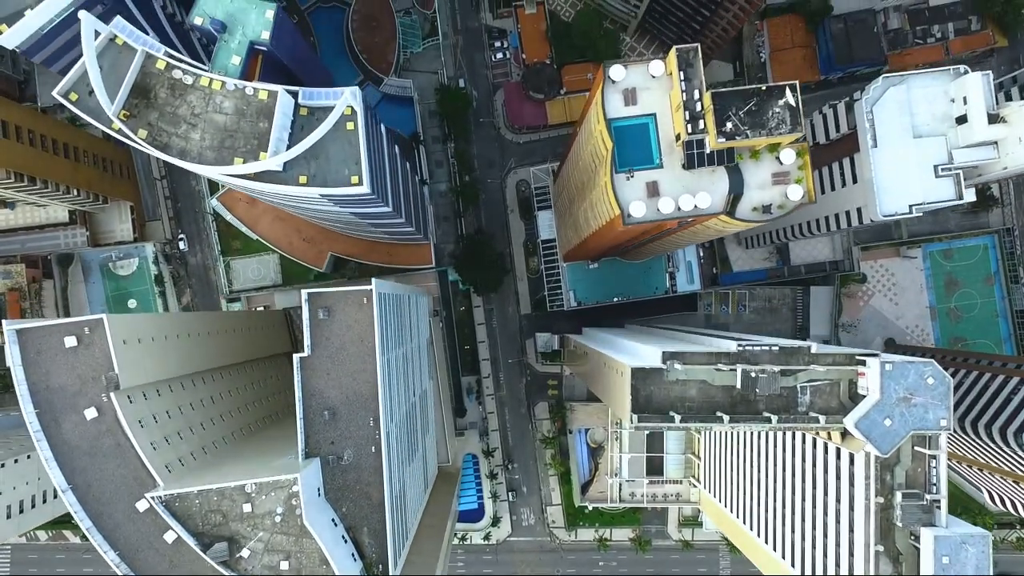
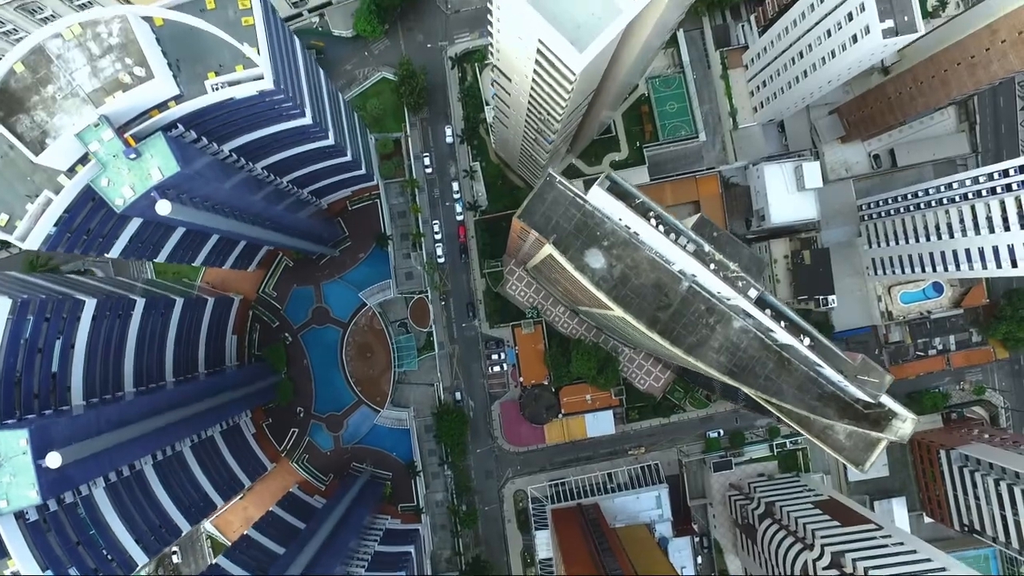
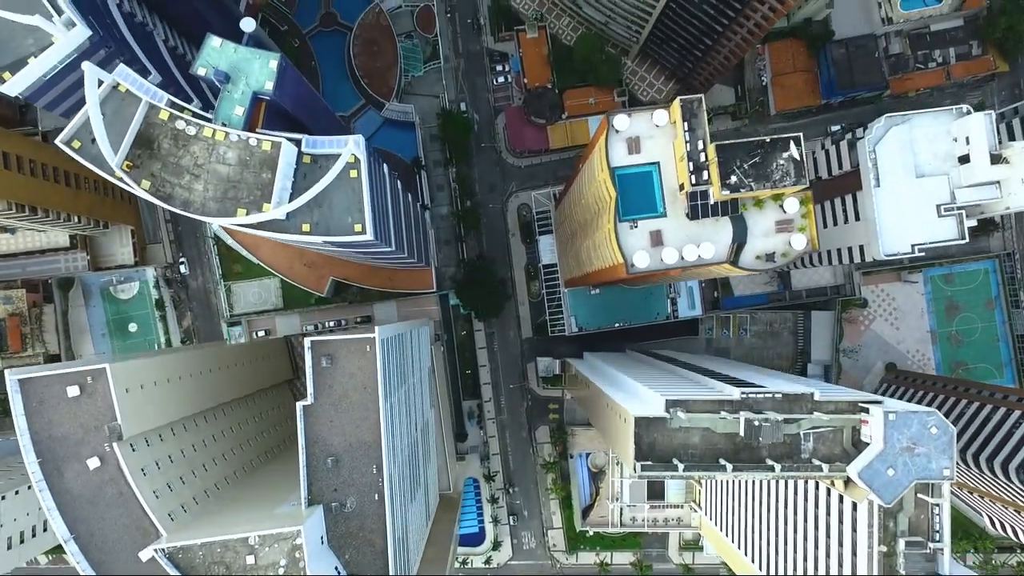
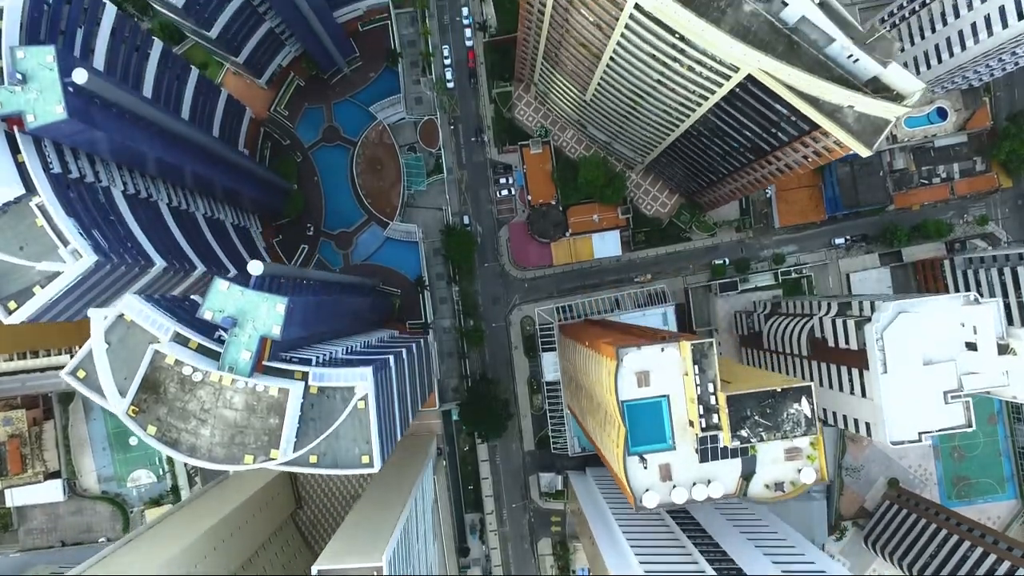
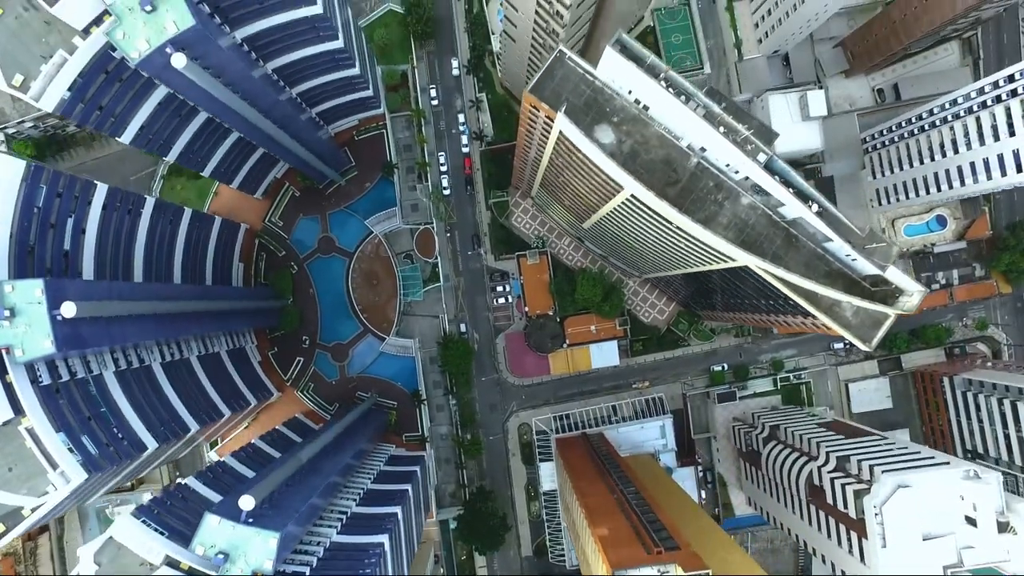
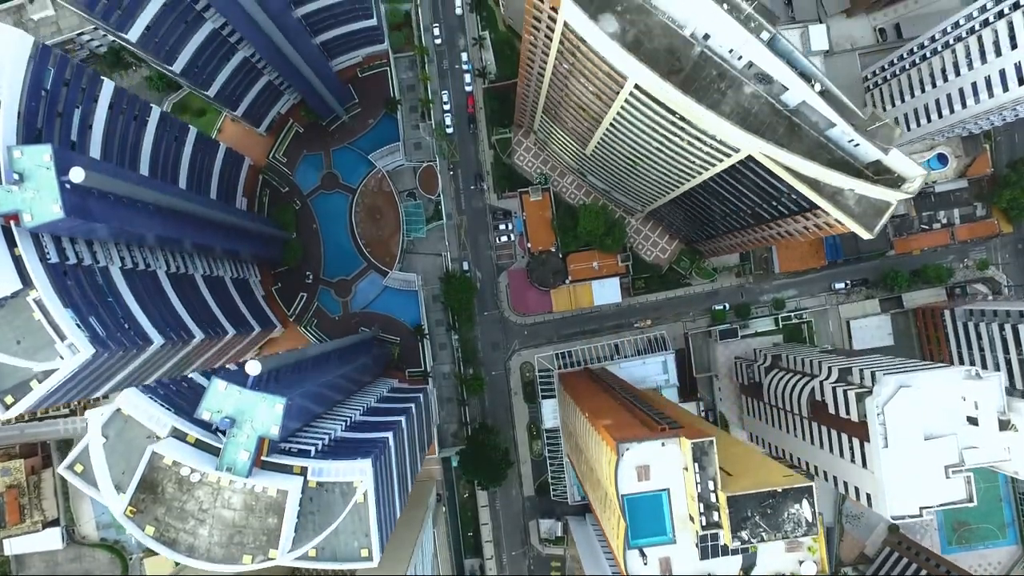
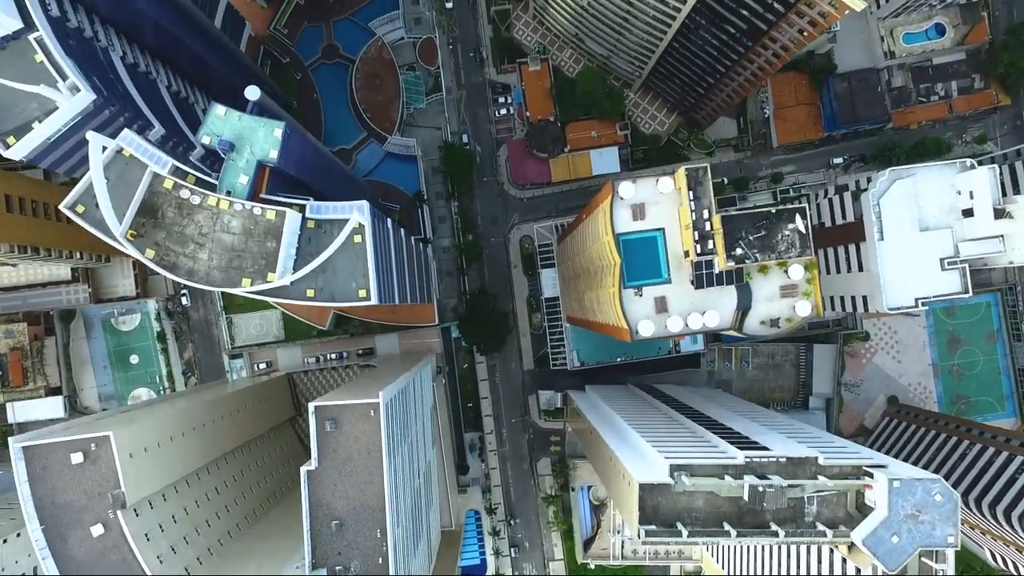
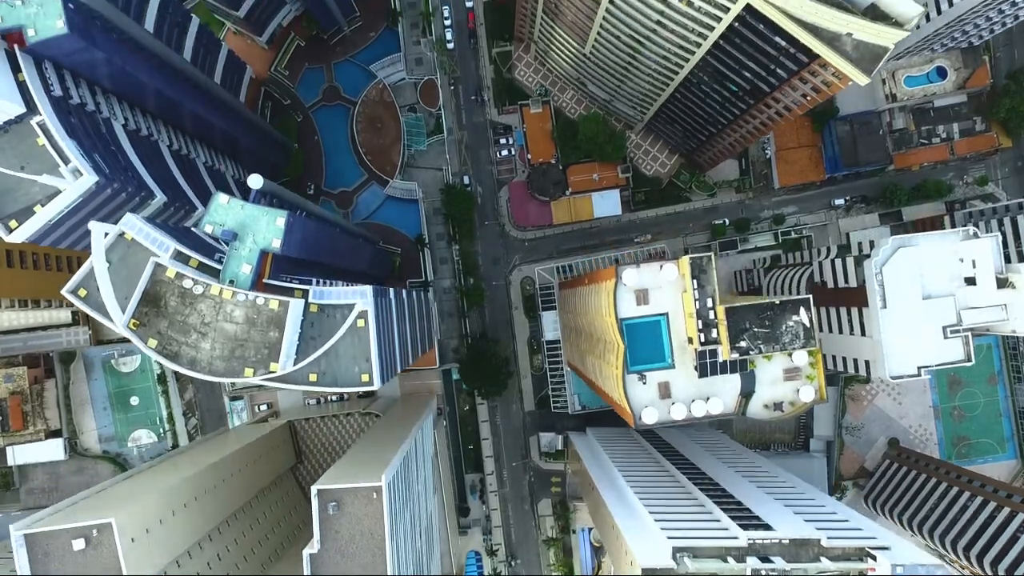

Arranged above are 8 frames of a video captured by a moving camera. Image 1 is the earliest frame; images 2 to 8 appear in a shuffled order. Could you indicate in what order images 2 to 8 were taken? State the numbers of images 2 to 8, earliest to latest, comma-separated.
3, 7, 8, 4, 6, 5, 2
